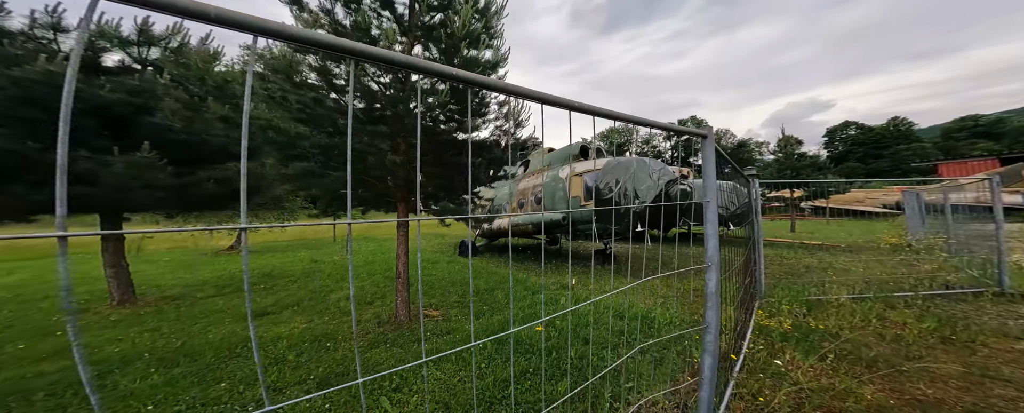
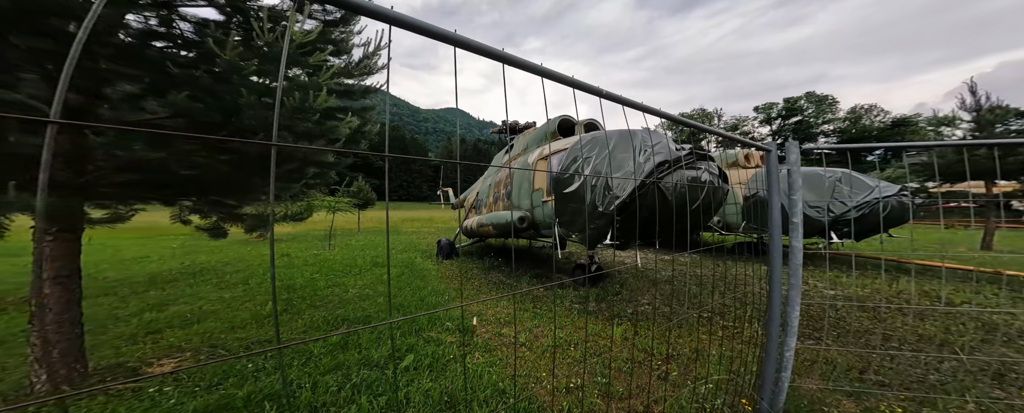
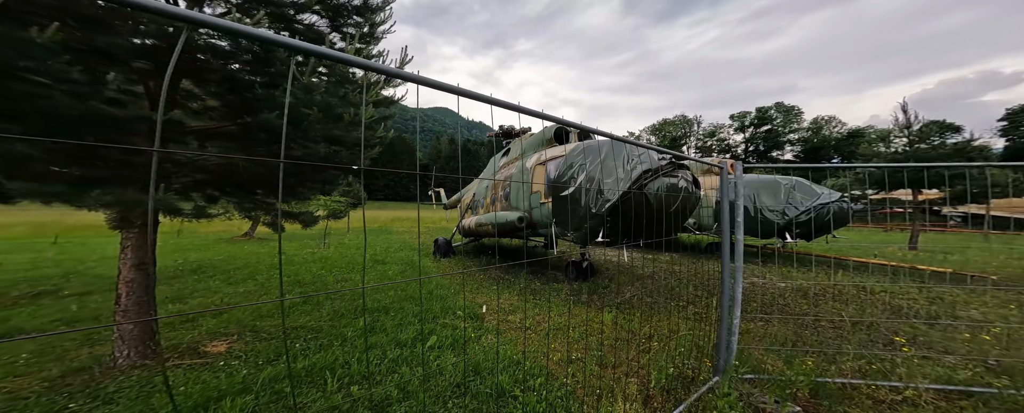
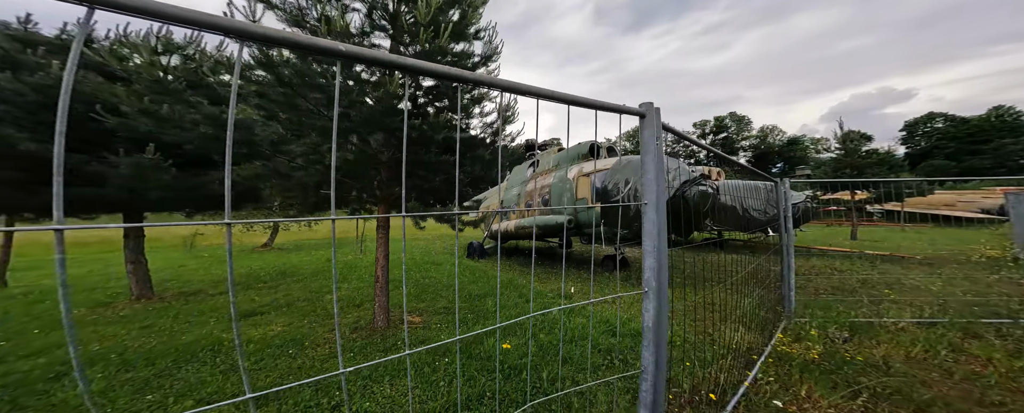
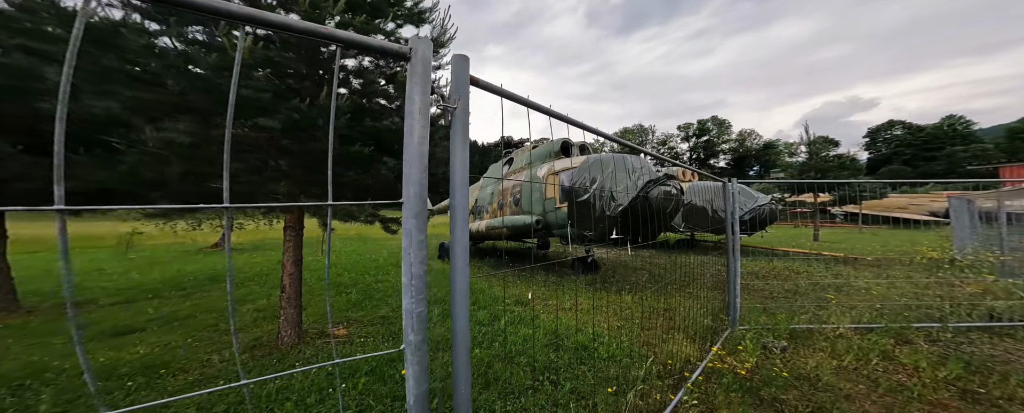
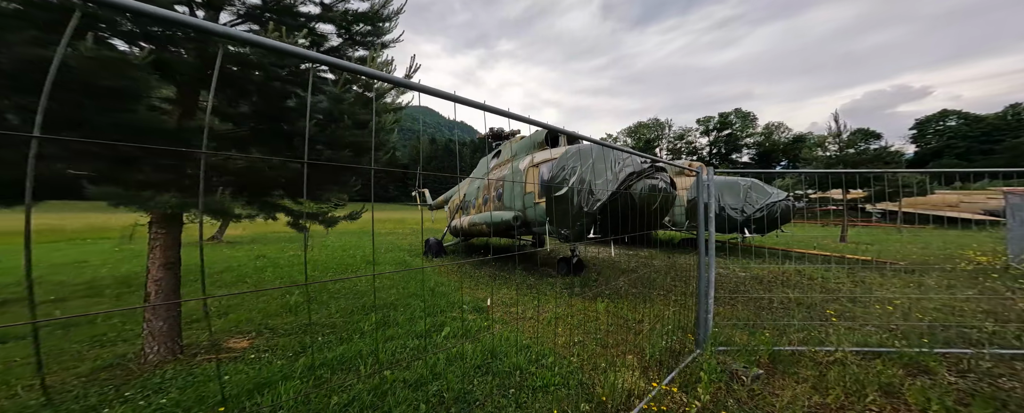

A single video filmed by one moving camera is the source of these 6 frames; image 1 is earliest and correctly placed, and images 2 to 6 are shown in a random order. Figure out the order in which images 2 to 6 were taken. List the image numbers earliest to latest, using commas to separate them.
4, 5, 6, 3, 2
